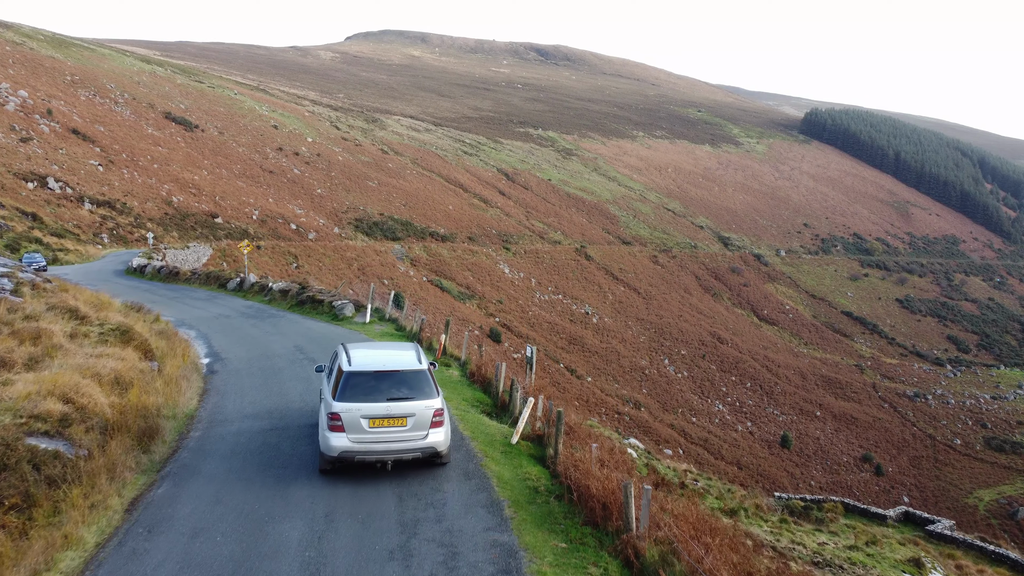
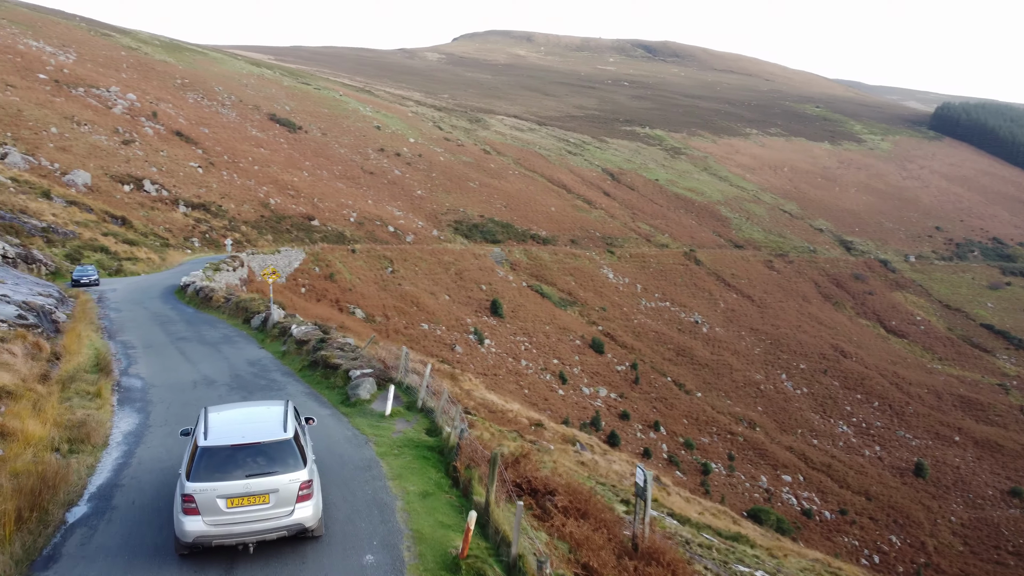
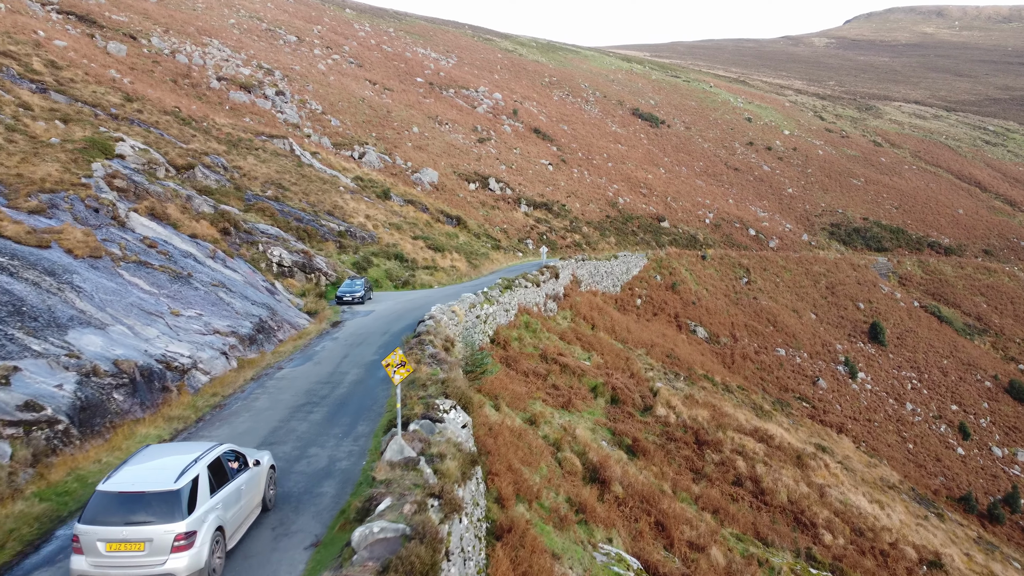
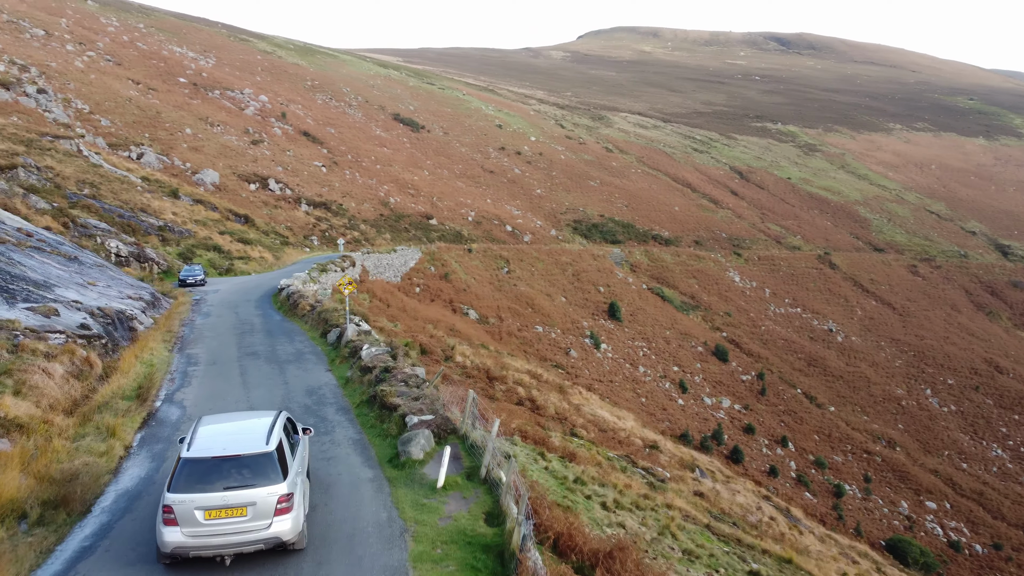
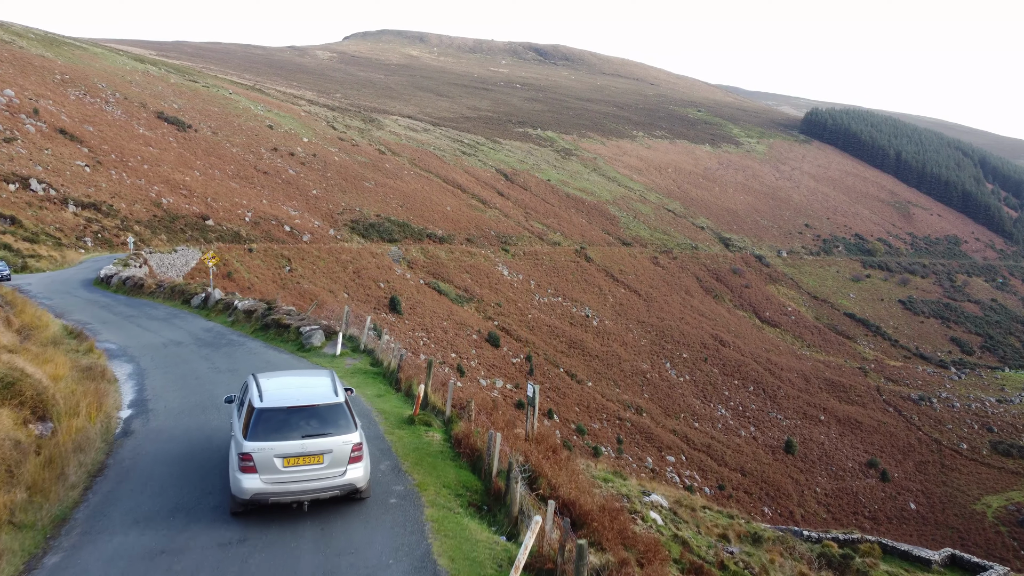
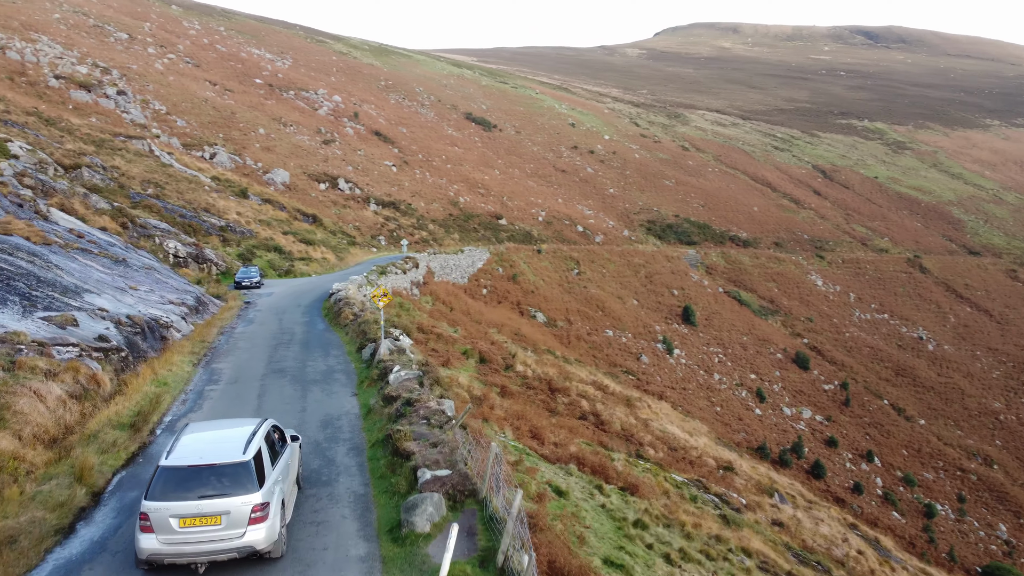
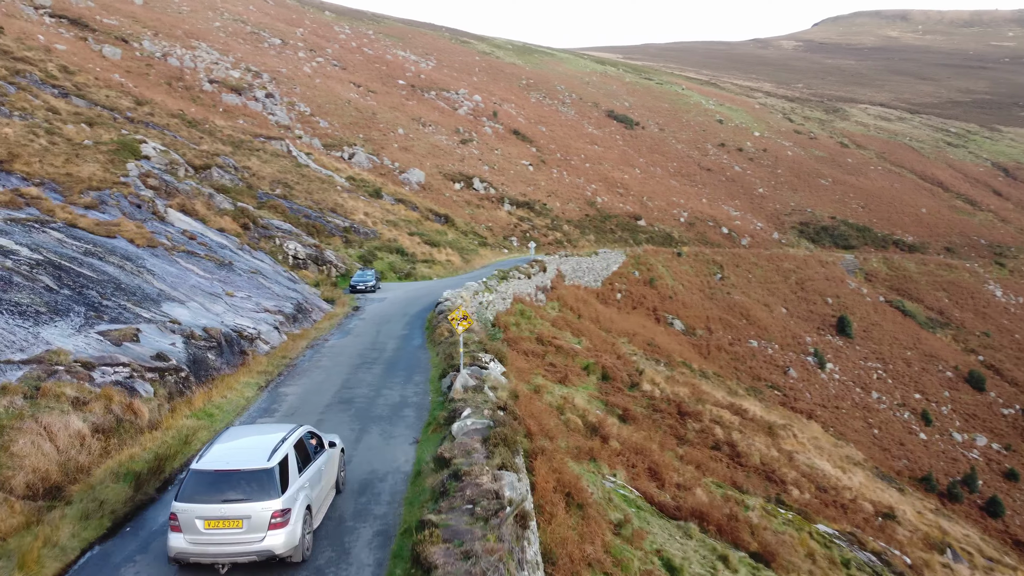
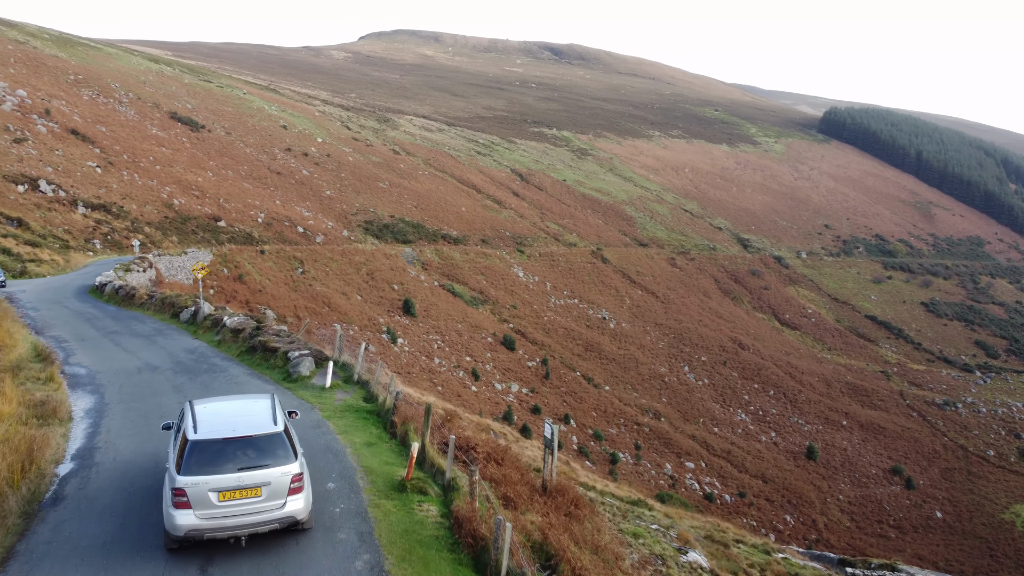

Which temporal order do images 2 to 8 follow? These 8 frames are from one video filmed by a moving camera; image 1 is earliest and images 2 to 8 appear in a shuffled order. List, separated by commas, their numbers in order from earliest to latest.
5, 8, 2, 4, 6, 7, 3
